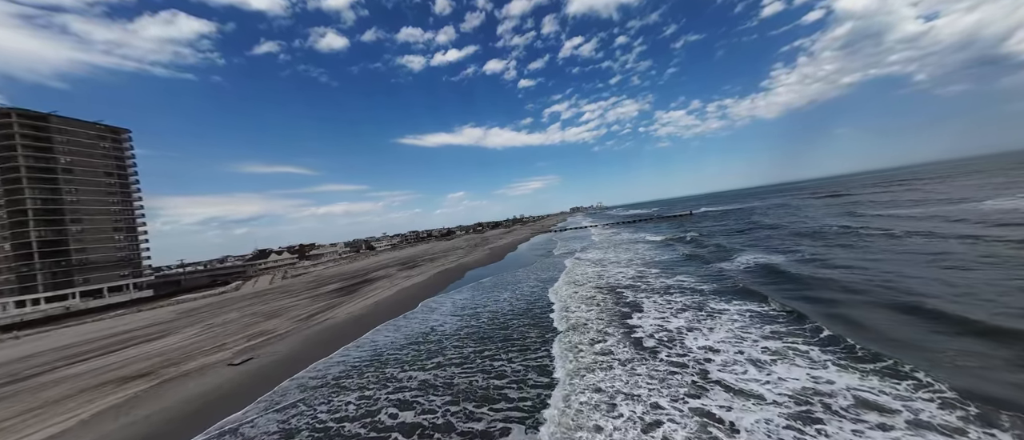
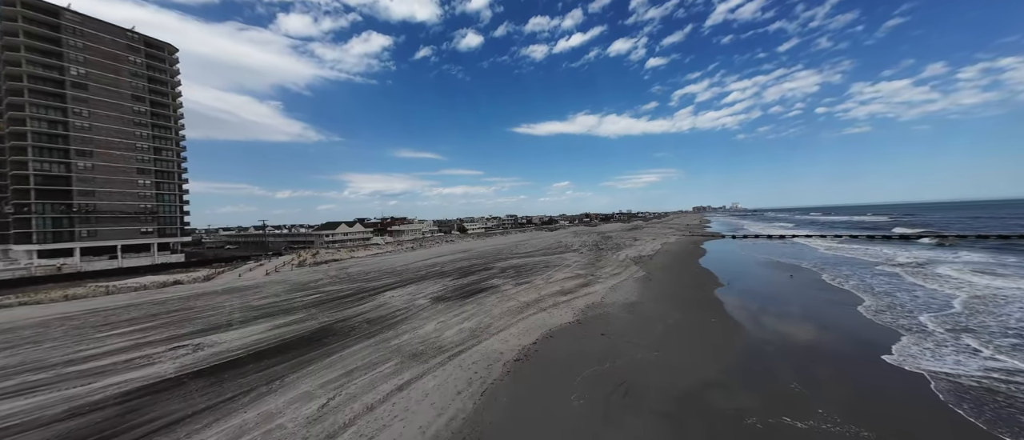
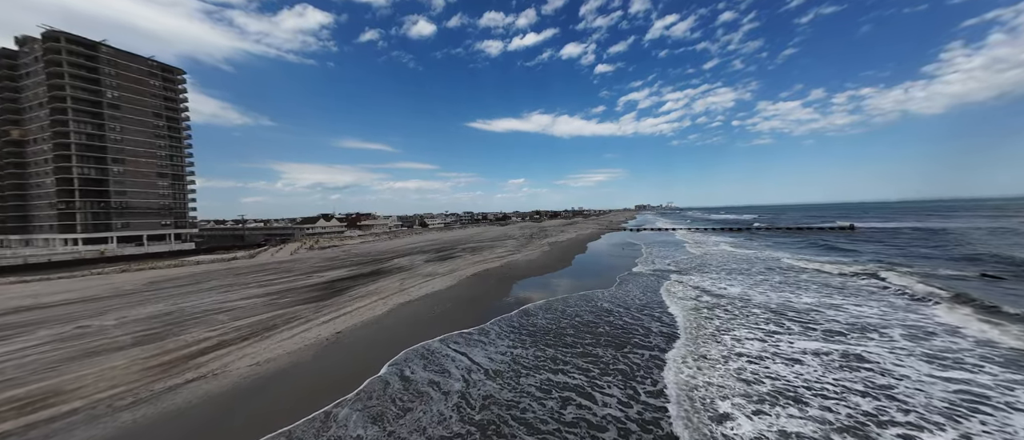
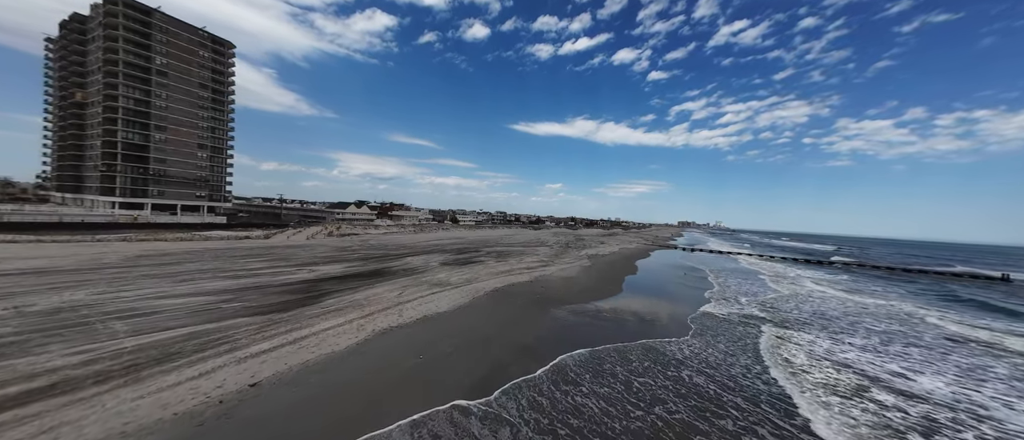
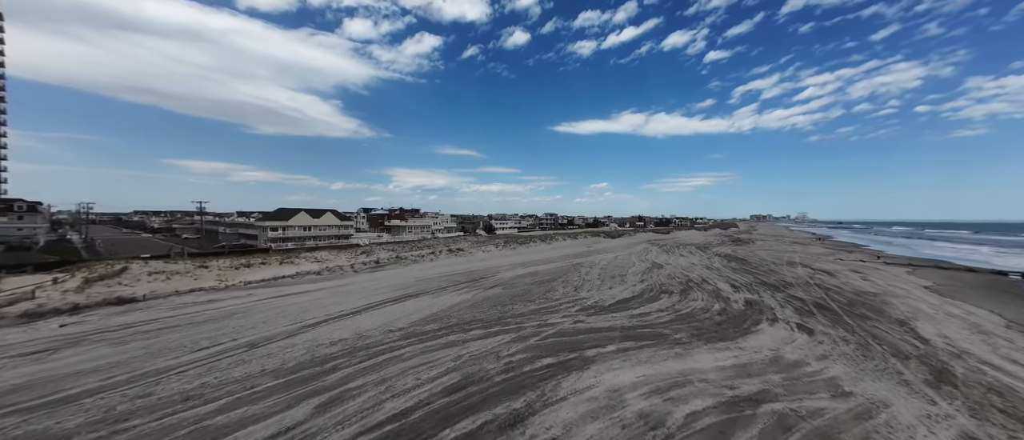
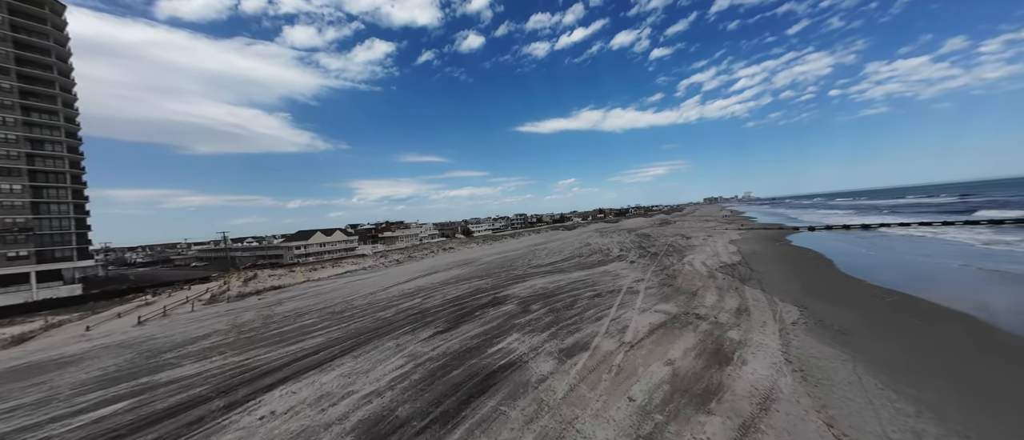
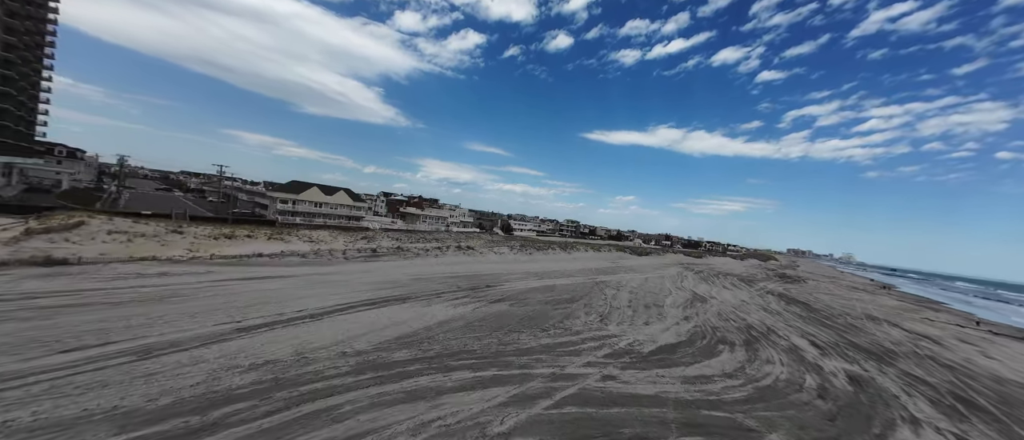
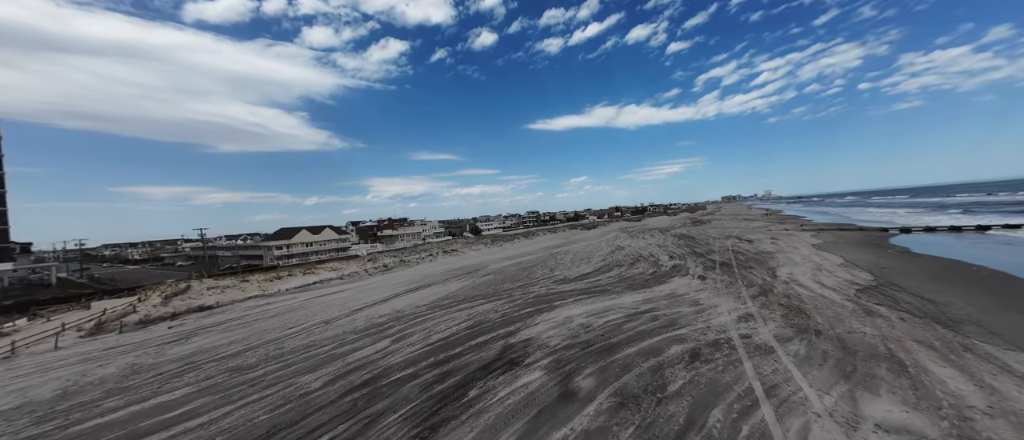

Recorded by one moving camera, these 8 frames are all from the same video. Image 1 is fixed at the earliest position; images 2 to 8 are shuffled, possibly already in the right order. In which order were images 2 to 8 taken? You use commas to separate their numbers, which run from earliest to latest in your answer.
3, 4, 2, 6, 8, 5, 7
